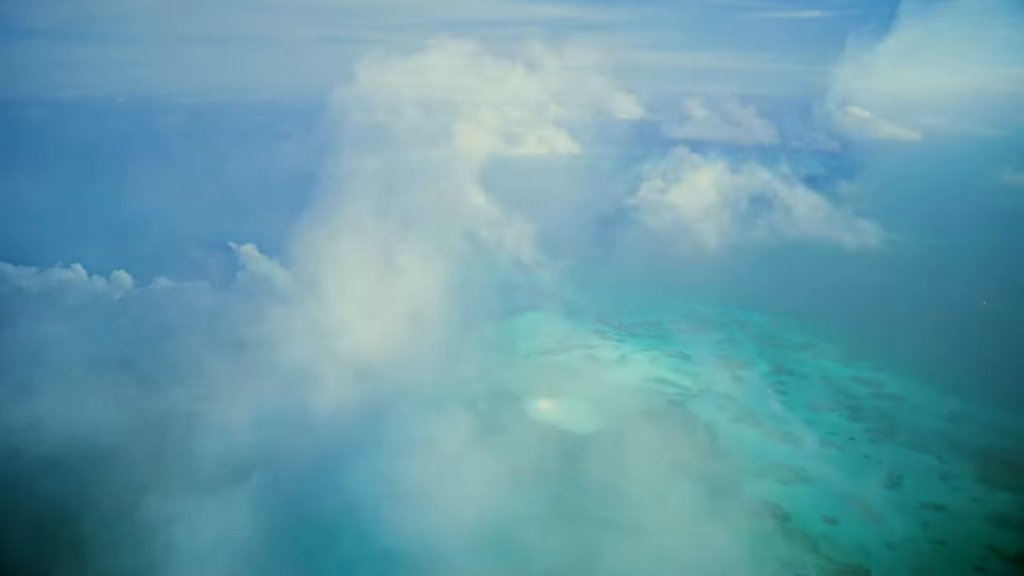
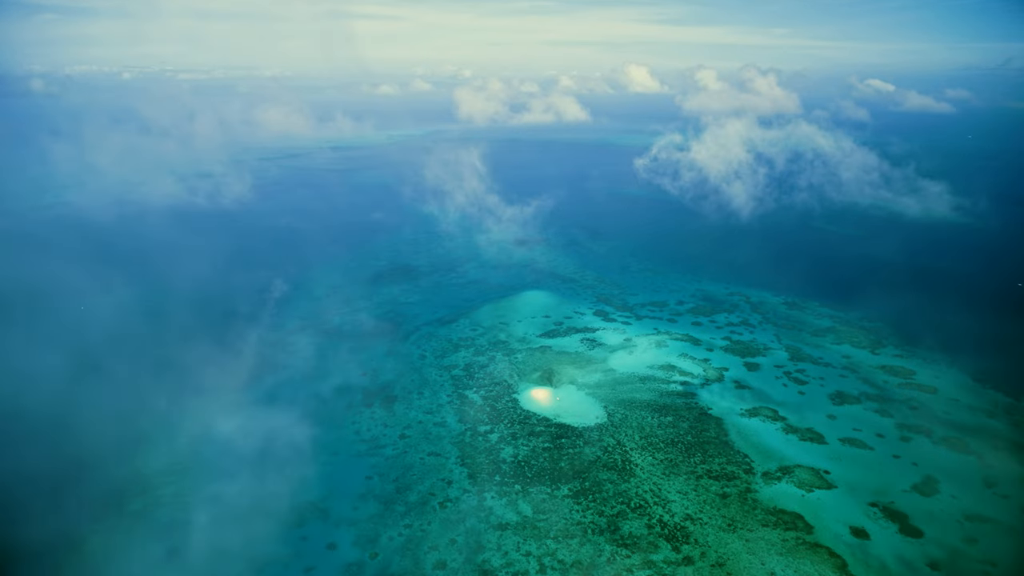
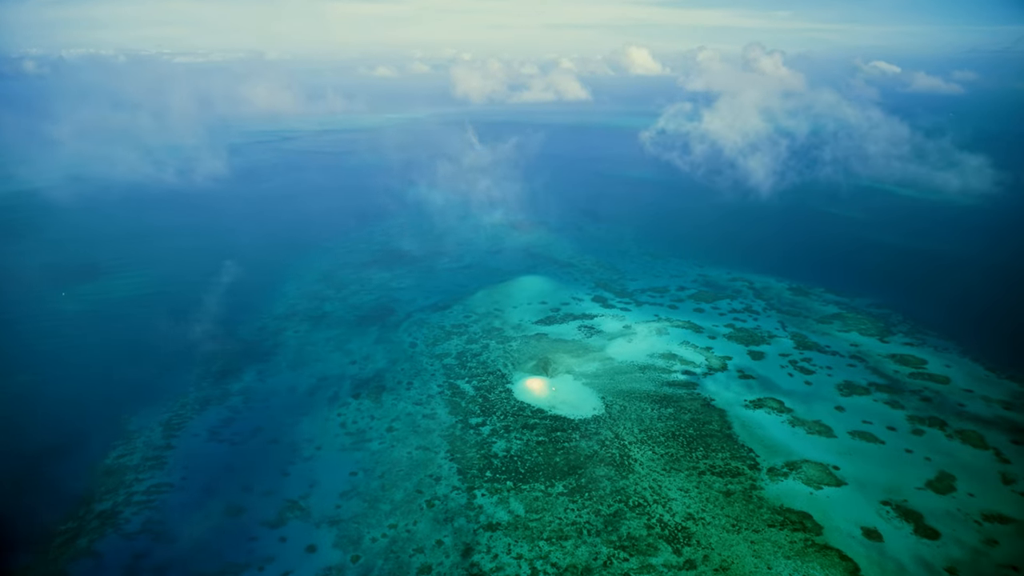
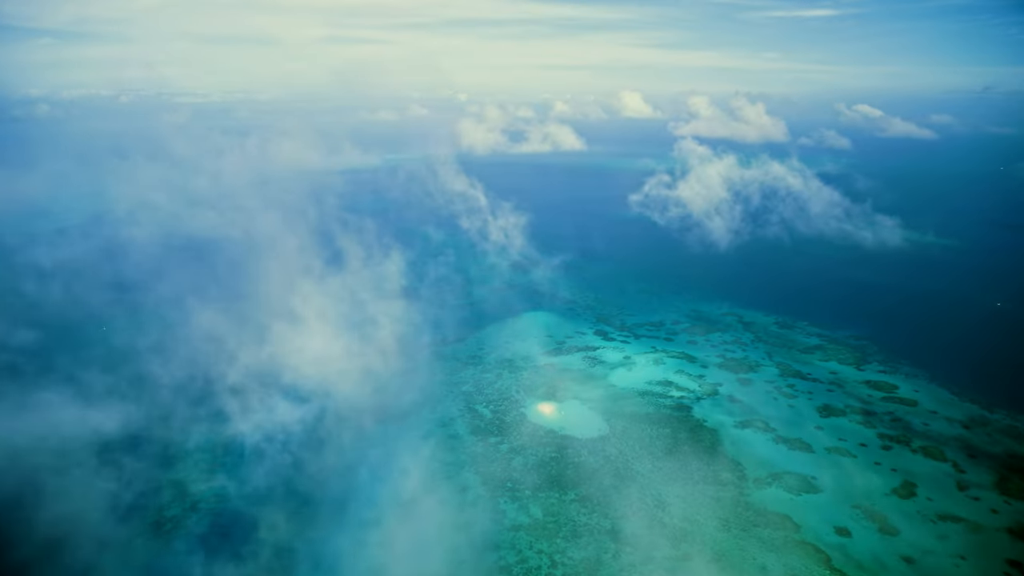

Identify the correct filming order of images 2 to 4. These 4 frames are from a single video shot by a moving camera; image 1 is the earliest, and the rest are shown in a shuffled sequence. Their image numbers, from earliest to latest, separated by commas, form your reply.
4, 2, 3
